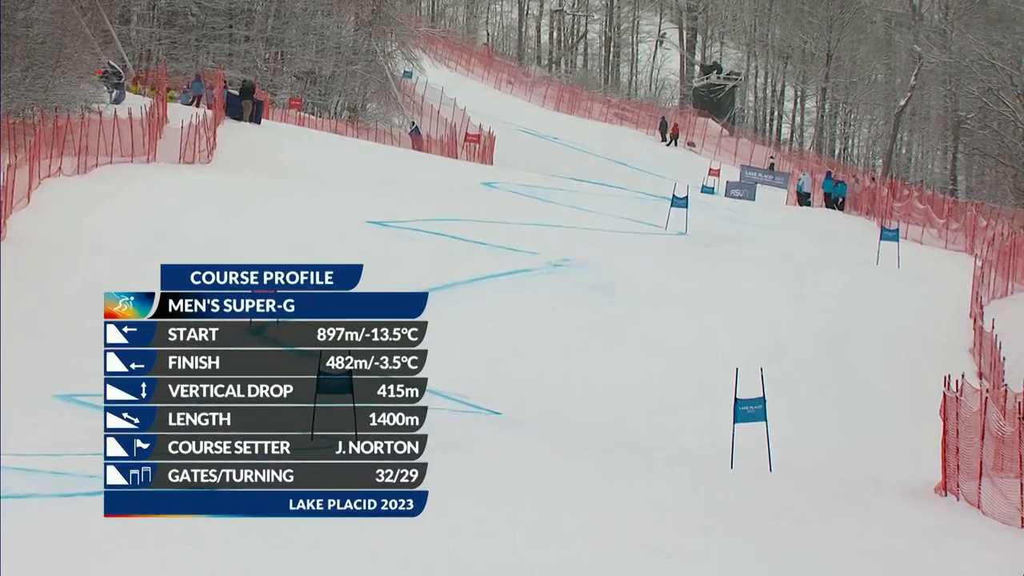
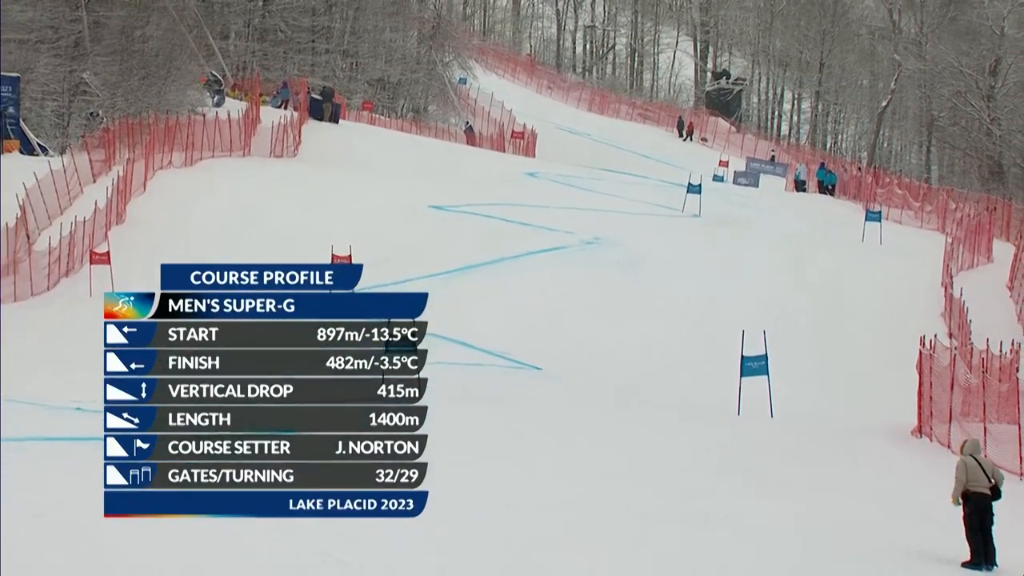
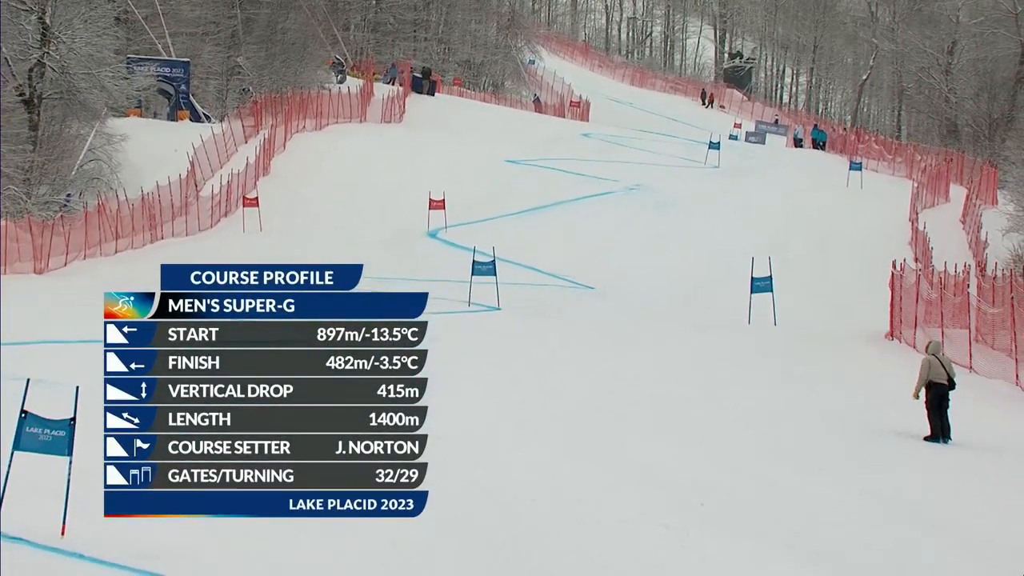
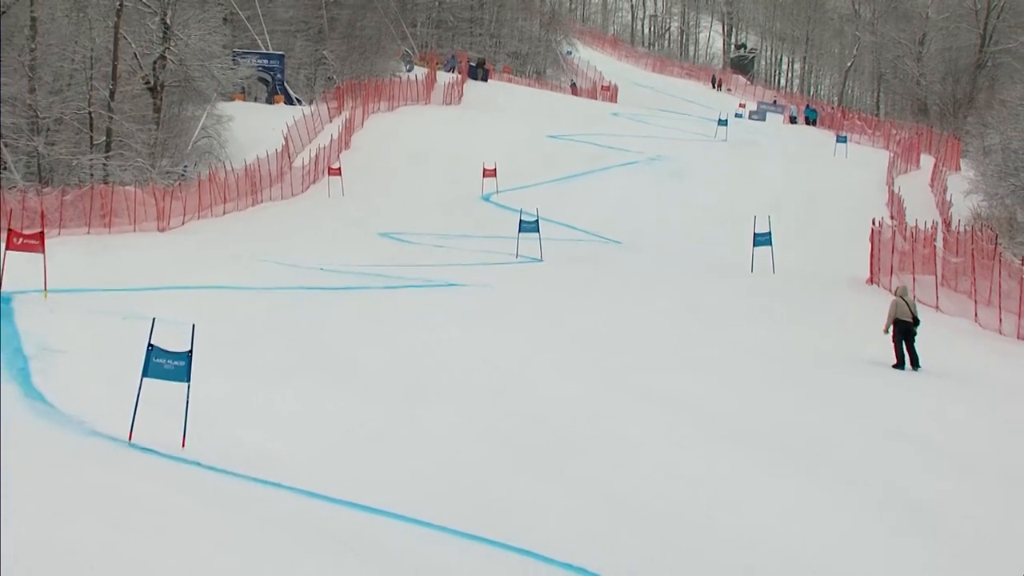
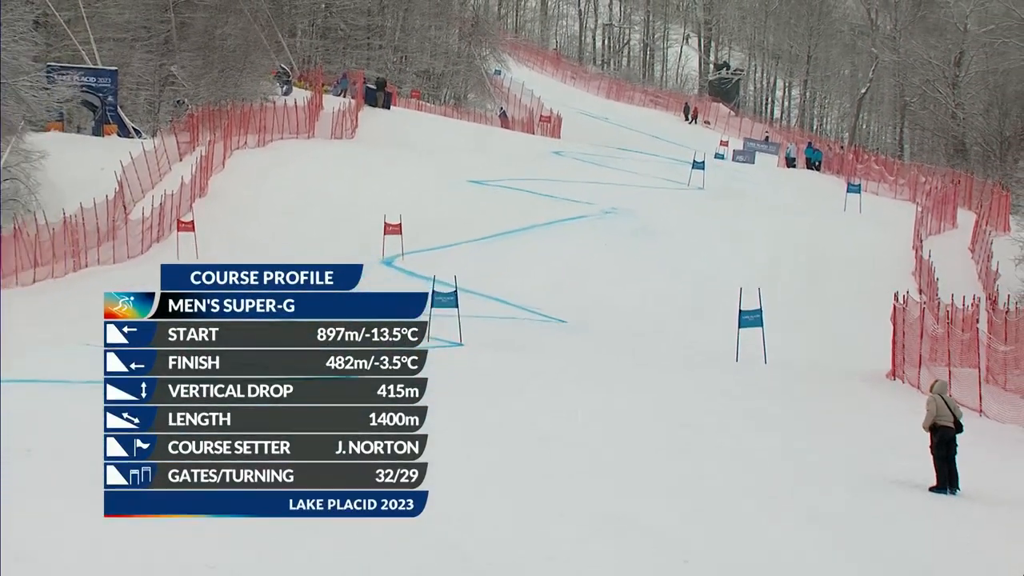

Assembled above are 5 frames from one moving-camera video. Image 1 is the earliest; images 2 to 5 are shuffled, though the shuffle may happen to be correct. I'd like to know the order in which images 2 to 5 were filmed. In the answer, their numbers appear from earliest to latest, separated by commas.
2, 5, 3, 4
